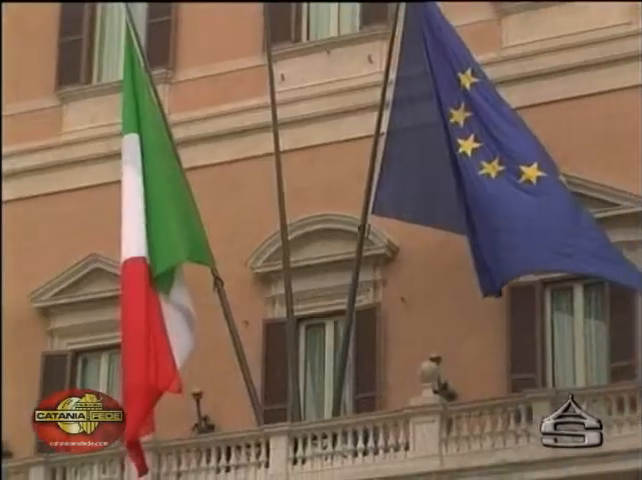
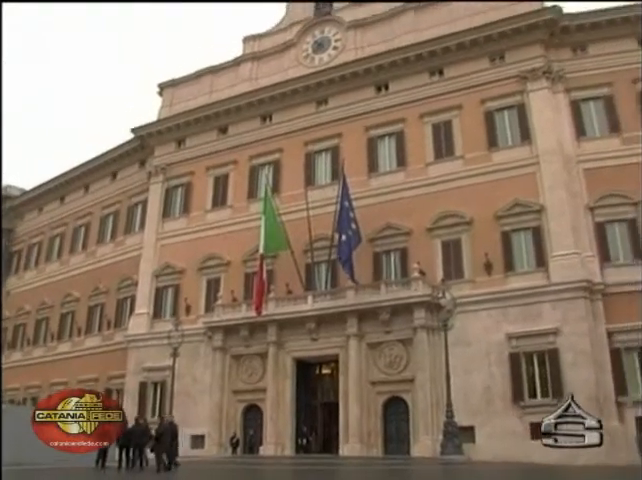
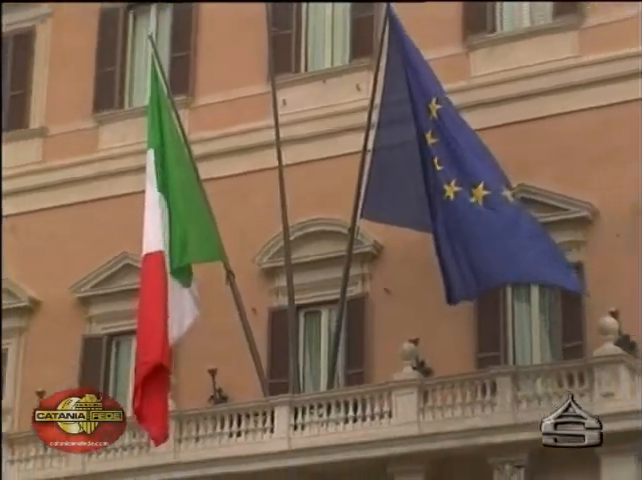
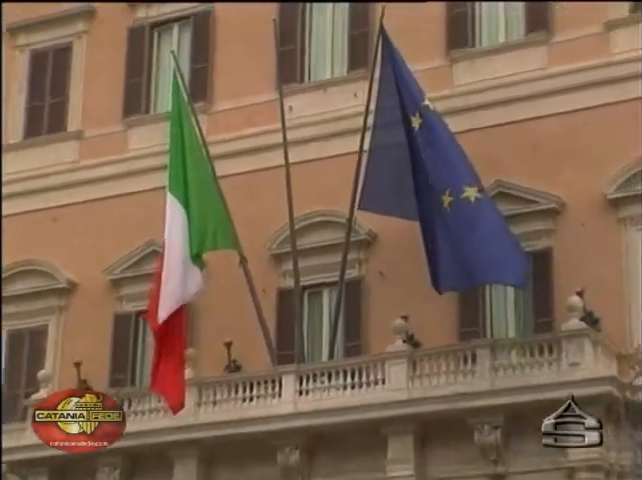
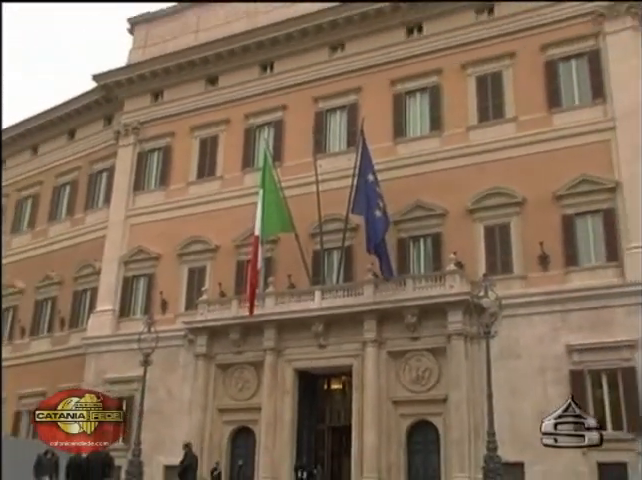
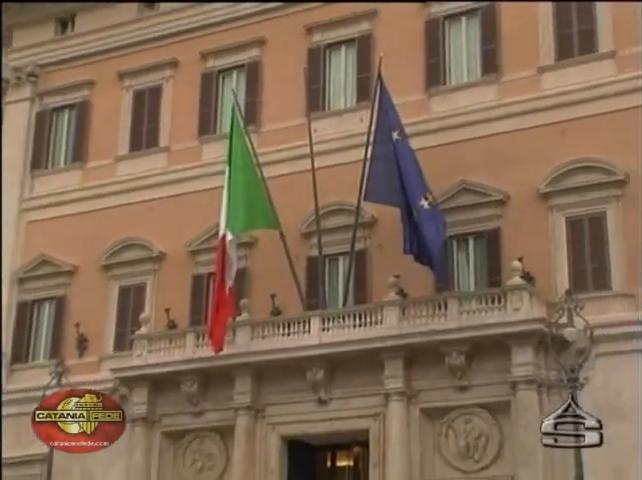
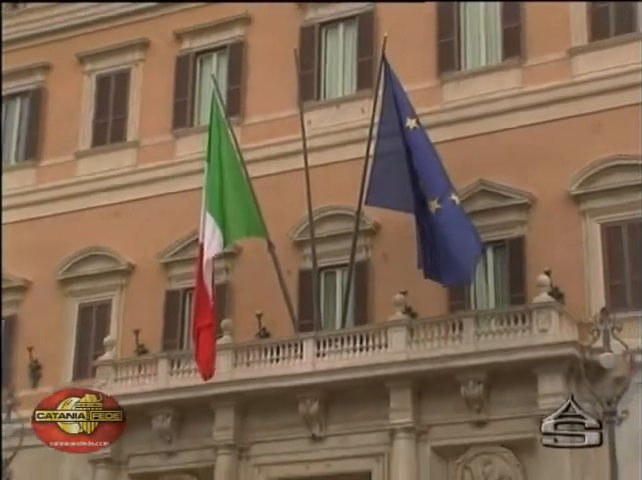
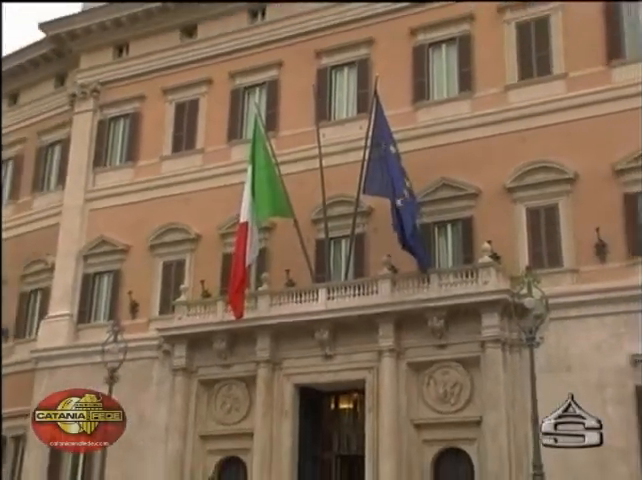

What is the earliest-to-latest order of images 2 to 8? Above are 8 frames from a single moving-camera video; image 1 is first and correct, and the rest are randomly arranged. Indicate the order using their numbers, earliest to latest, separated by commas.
3, 4, 7, 6, 8, 5, 2
